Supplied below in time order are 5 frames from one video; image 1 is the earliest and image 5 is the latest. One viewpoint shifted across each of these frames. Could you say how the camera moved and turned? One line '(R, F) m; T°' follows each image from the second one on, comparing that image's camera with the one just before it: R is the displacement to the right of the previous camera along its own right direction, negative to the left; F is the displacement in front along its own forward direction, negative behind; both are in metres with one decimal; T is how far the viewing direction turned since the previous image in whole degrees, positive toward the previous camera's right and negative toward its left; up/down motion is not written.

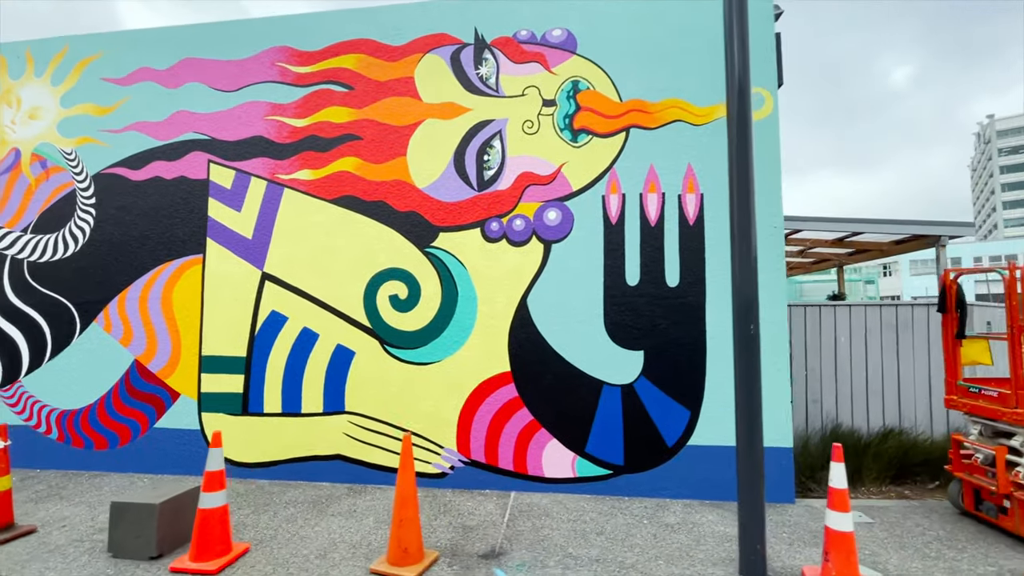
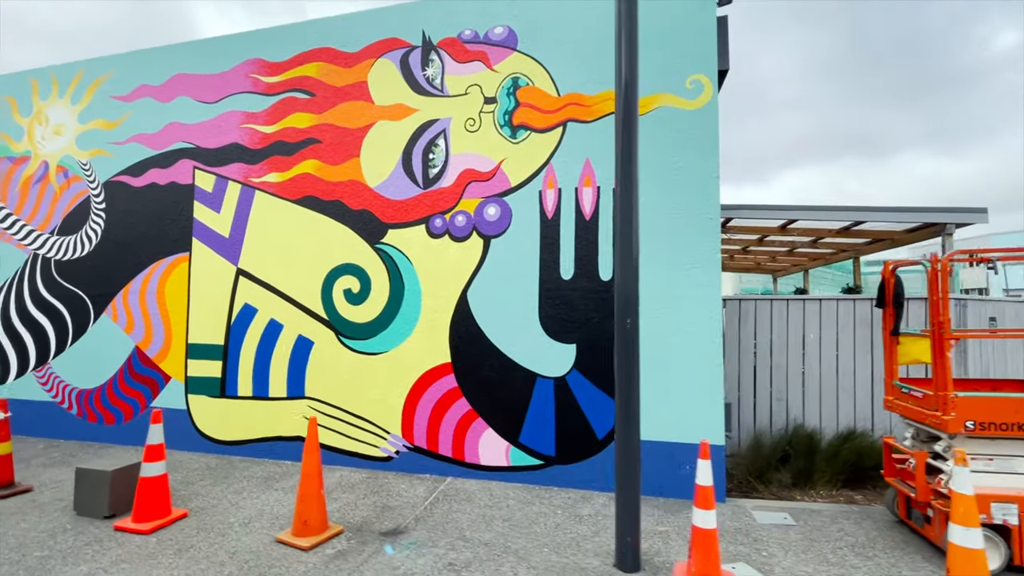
(+1.5, -0.1) m; -11°
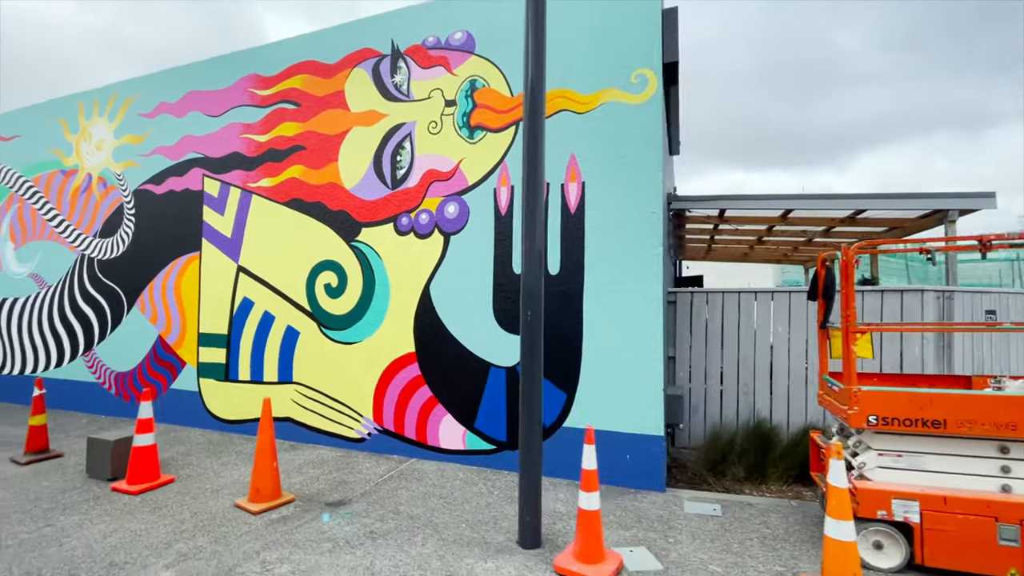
(+1.4, -0.3) m; -10°
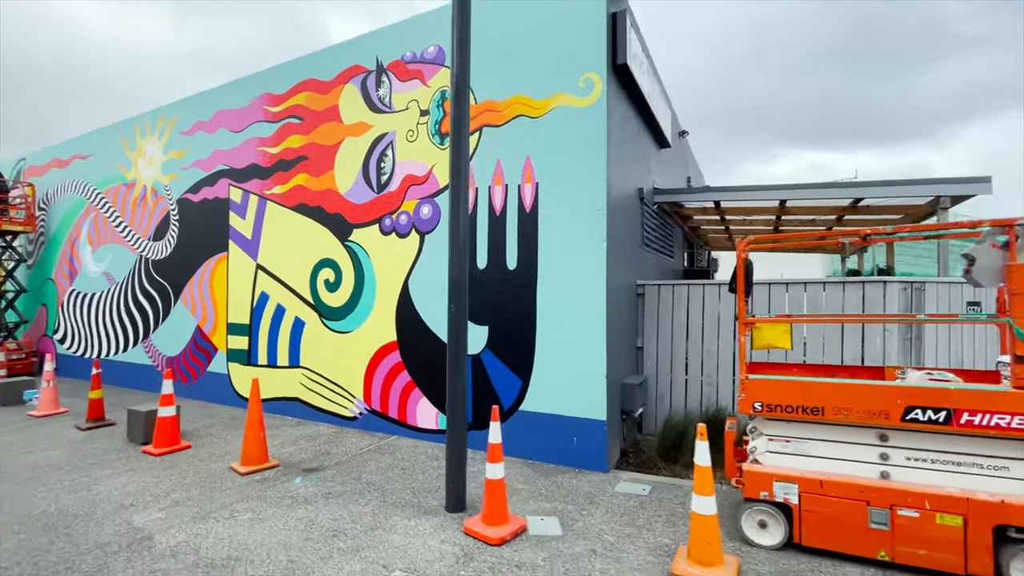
(+1.4, -0.5) m; -9°
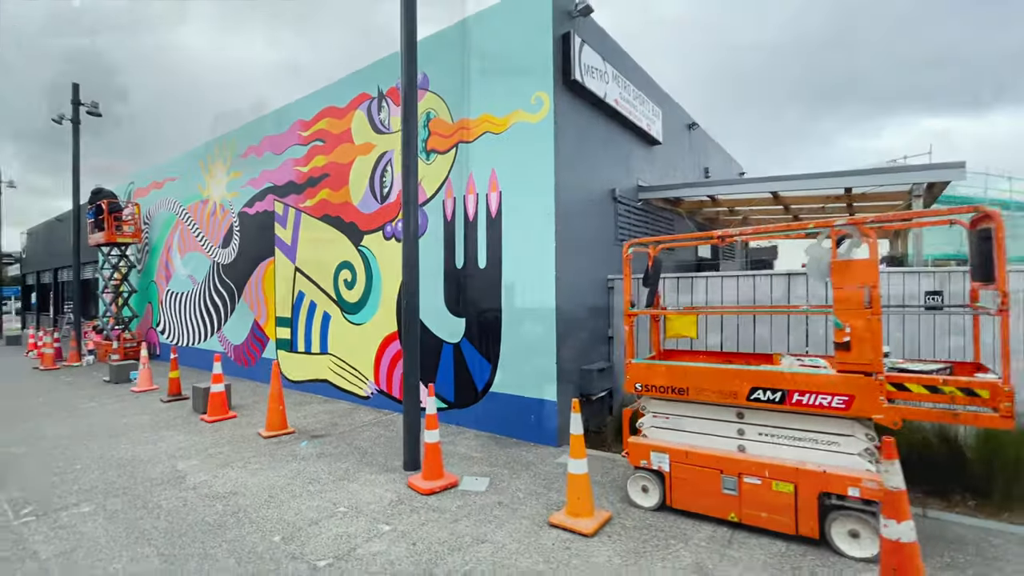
(+1.7, -0.9) m; -10°
